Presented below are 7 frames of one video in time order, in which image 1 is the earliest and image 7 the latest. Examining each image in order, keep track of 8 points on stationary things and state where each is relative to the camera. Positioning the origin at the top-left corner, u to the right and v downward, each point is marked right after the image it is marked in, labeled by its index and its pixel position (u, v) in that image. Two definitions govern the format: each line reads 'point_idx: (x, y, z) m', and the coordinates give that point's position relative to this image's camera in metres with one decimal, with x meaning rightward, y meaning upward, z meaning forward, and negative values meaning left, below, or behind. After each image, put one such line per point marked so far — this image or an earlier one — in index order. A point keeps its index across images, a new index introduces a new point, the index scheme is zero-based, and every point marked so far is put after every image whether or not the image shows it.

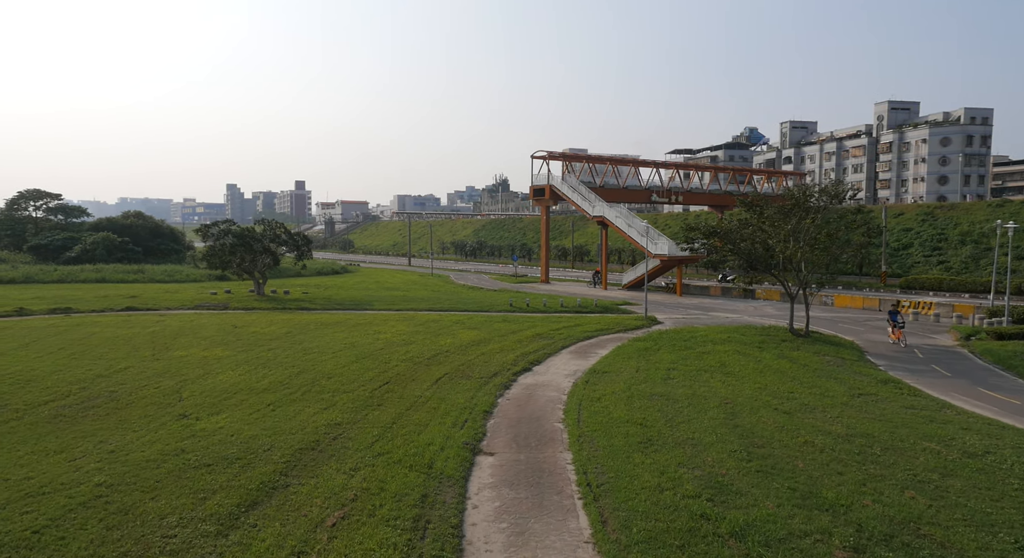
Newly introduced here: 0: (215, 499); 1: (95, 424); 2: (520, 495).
0: (-3.6, -2.7, +8.9) m
1: (-7.2, -2.5, +12.5) m
2: (+0.1, -2.9, +9.6) m
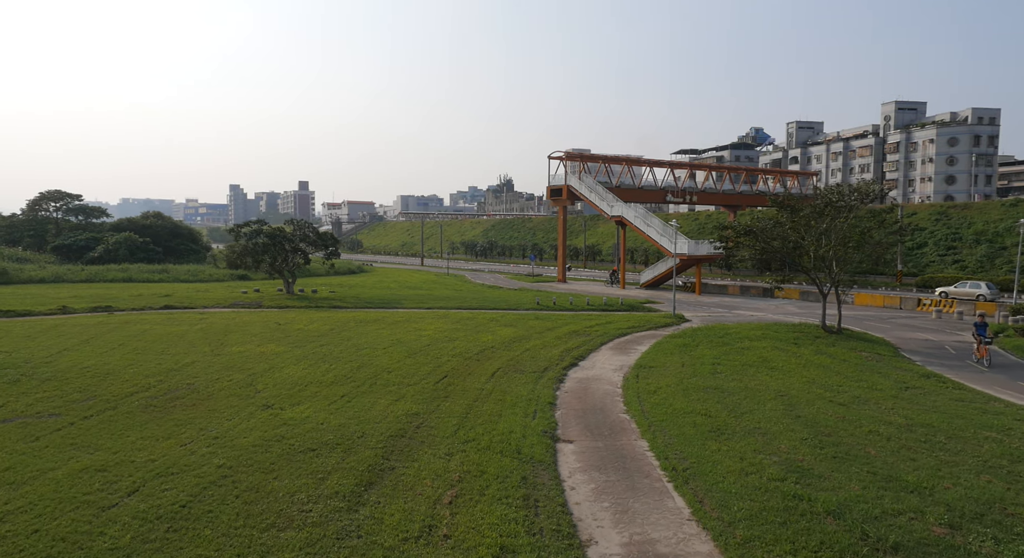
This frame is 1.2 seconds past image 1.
0: (-2.3, -2.6, +9.5) m
1: (-5.9, -2.4, +13.0) m
2: (+1.4, -2.8, +10.2) m
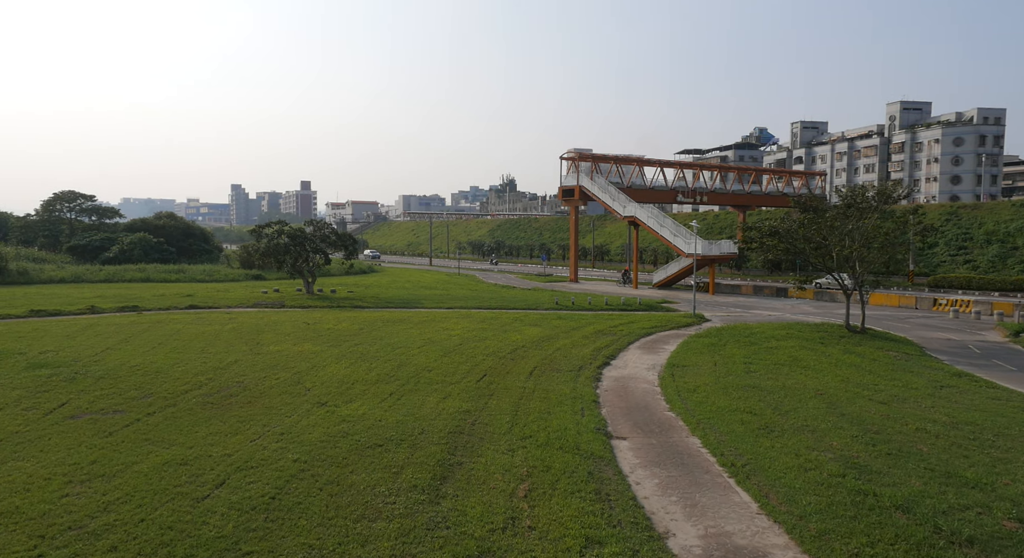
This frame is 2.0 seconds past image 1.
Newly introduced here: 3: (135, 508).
0: (-1.4, -2.6, +9.7) m
1: (-4.9, -2.4, +13.3) m
2: (+2.3, -2.8, +10.4) m
3: (-4.3, -2.6, +8.3) m
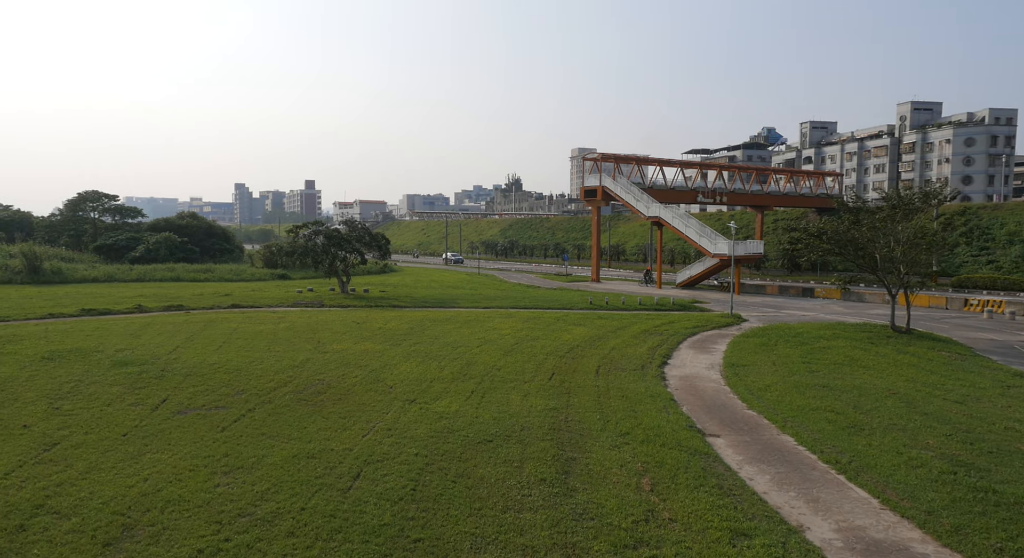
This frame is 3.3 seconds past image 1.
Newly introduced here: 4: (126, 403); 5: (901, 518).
0: (+0.2, -2.6, +10.0) m
1: (-3.2, -2.4, +13.7) m
2: (+4.0, -2.8, +10.7) m
3: (-2.6, -2.6, +8.6) m
4: (-7.1, -2.3, +13.3) m
5: (+4.7, -2.9, +8.7) m
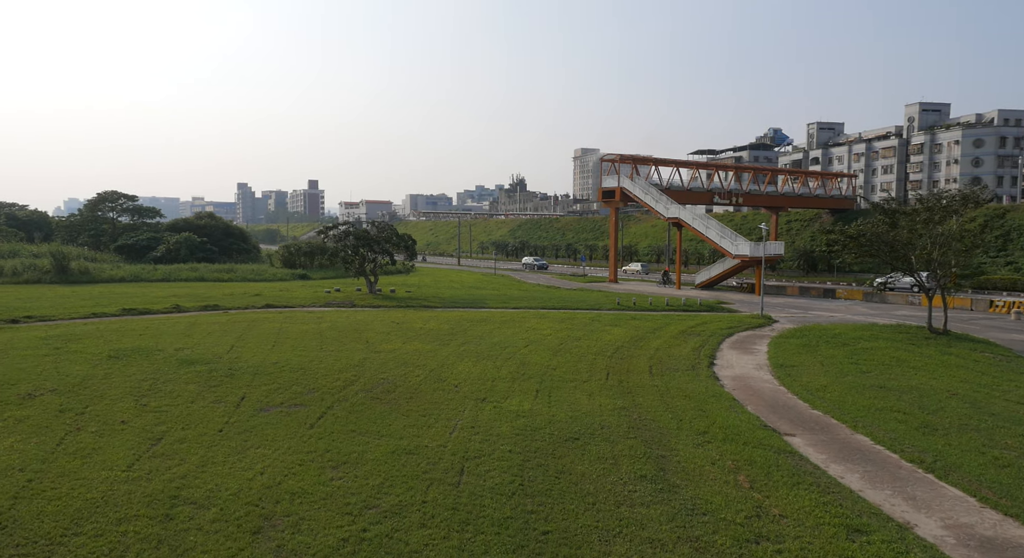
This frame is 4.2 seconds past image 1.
0: (+1.6, -2.6, +10.2) m
1: (-1.9, -2.4, +13.9) m
2: (+5.3, -2.8, +10.8) m
3: (-1.3, -2.6, +8.8) m
4: (-5.7, -2.3, +13.5) m
5: (+6.1, -2.9, +8.9) m
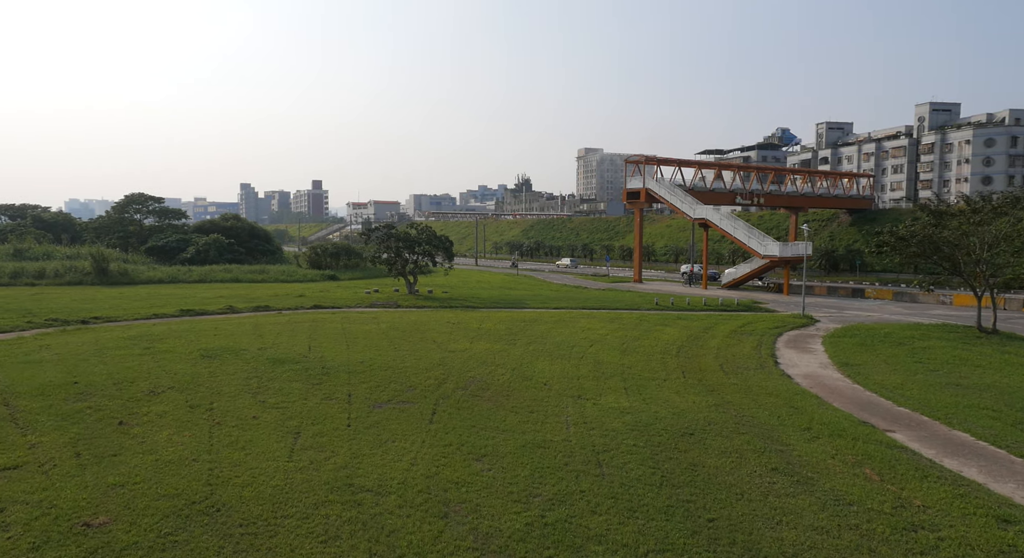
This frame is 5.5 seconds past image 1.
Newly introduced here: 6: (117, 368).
0: (+3.5, -2.6, +10.6) m
1: (+0.1, -2.4, +14.3) m
2: (+7.3, -2.8, +11.2) m
3: (+0.6, -2.6, +9.2) m
4: (-3.7, -2.3, +14.0) m
5: (+8.0, -2.9, +9.2) m
6: (-8.5, -1.9, +15.6) m
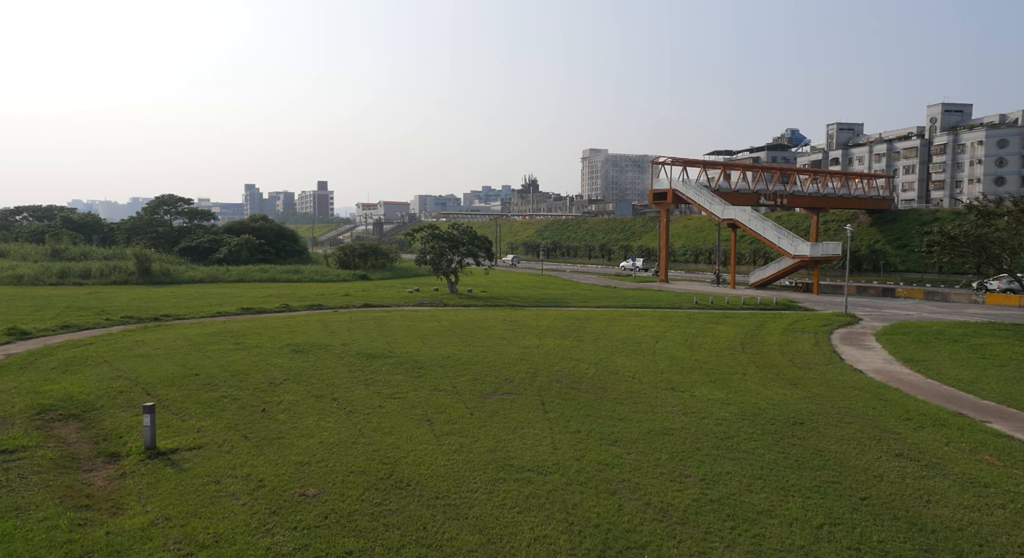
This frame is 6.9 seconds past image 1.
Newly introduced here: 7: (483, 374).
0: (+5.5, -2.5, +11.0) m
1: (+2.1, -2.4, +14.8) m
2: (+9.3, -2.7, +11.6) m
3: (+2.6, -2.5, +9.7) m
4: (-1.7, -2.2, +14.5) m
5: (+9.9, -2.8, +9.6) m
6: (-6.5, -1.8, +16.2) m
7: (-0.6, -2.2, +16.4) m
